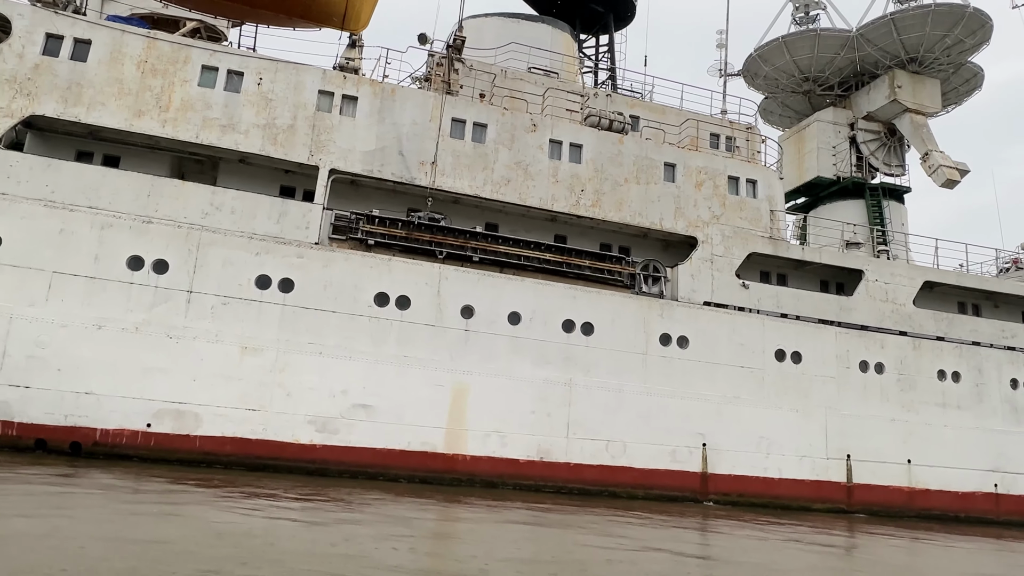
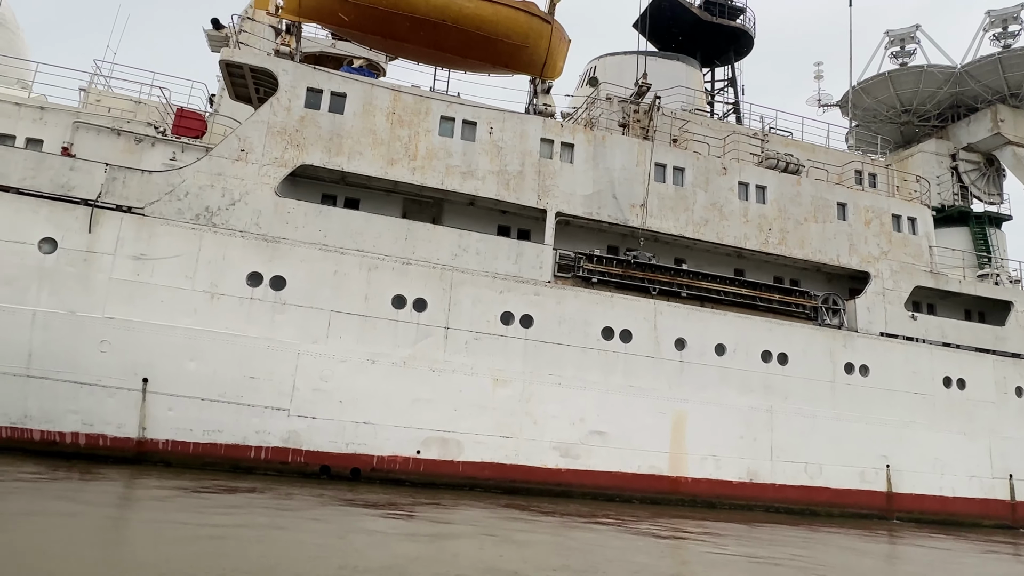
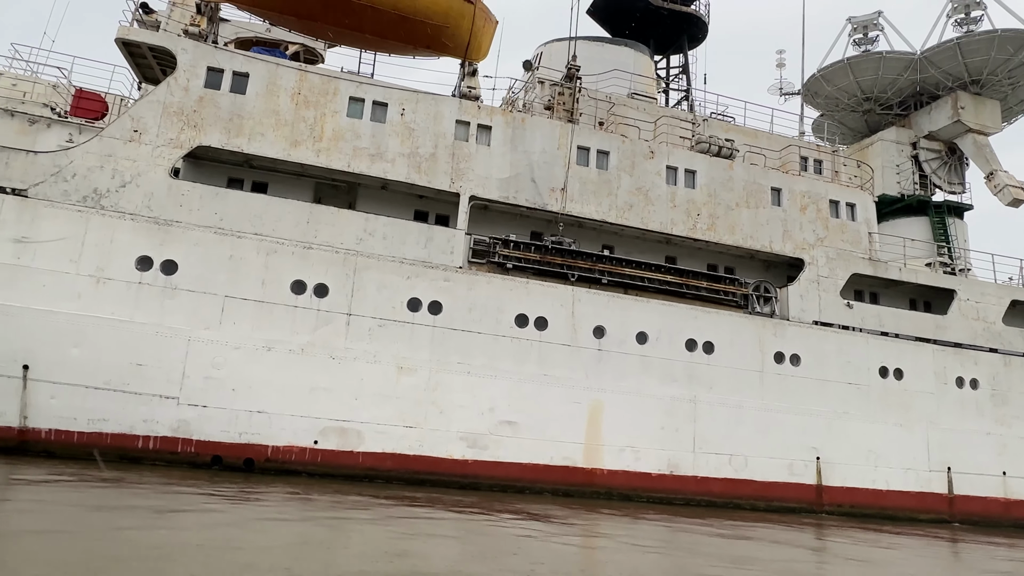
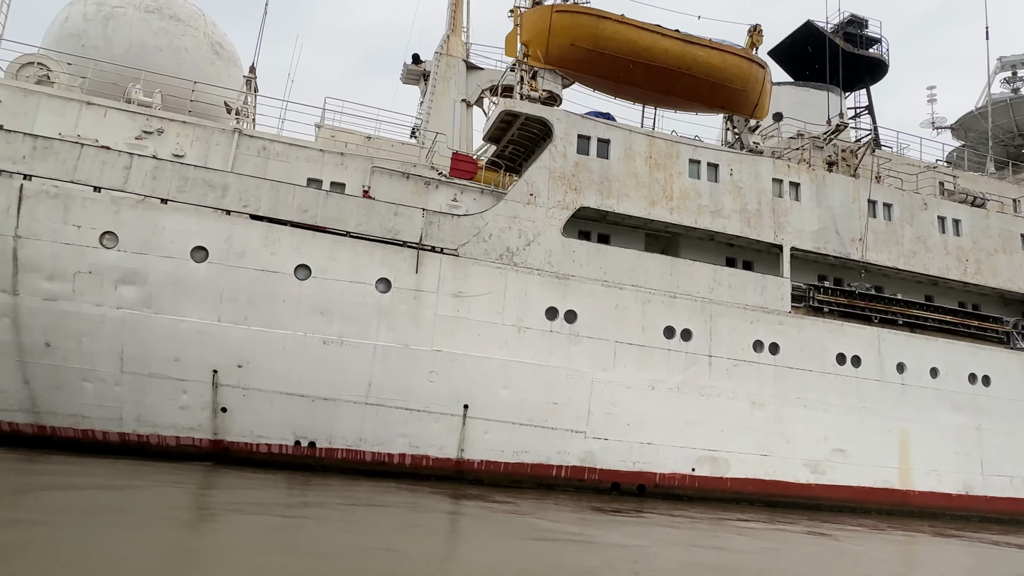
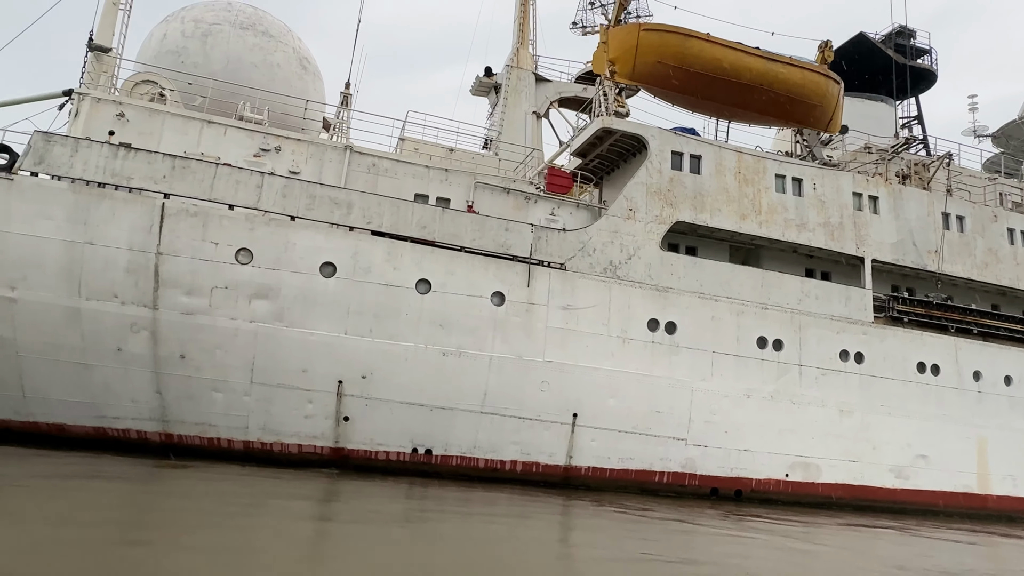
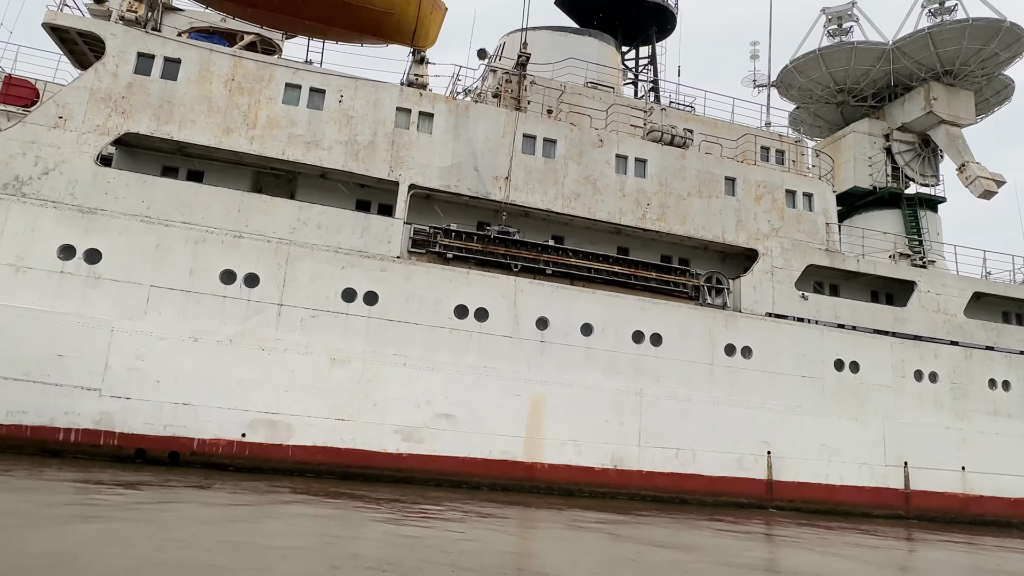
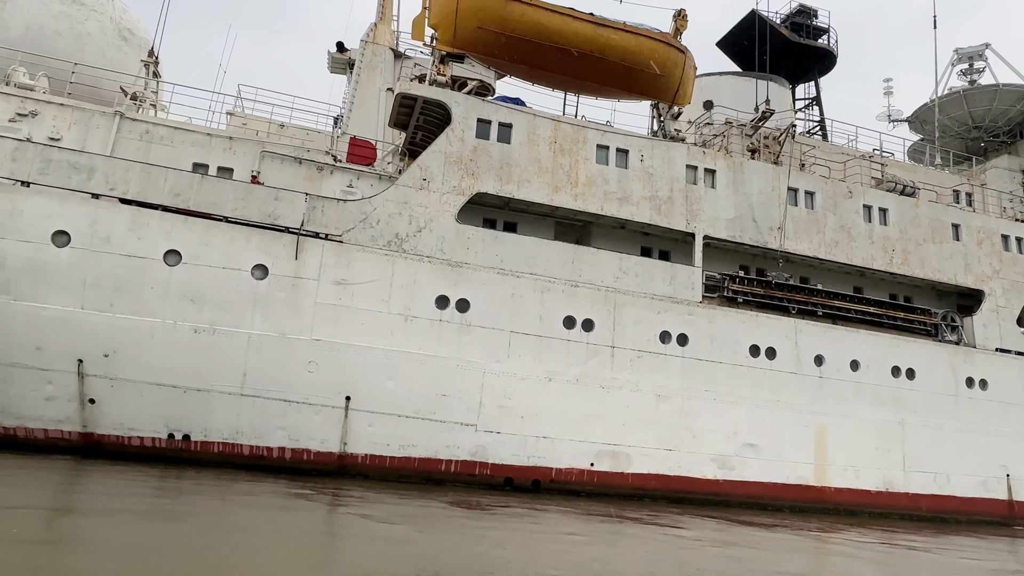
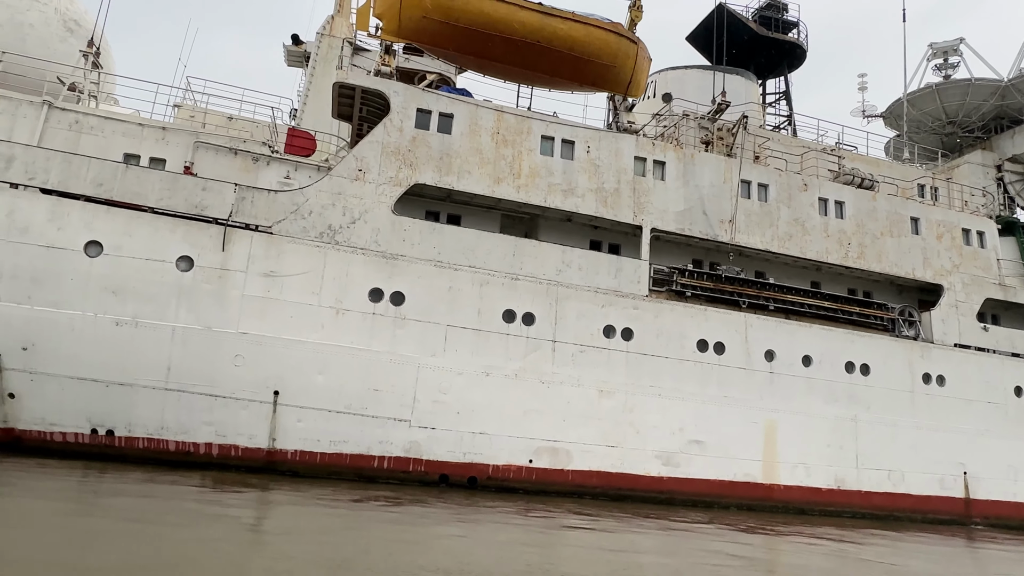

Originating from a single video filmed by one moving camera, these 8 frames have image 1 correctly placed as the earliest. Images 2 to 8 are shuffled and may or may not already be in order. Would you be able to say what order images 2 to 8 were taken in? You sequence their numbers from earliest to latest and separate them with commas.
6, 3, 2, 8, 7, 4, 5
